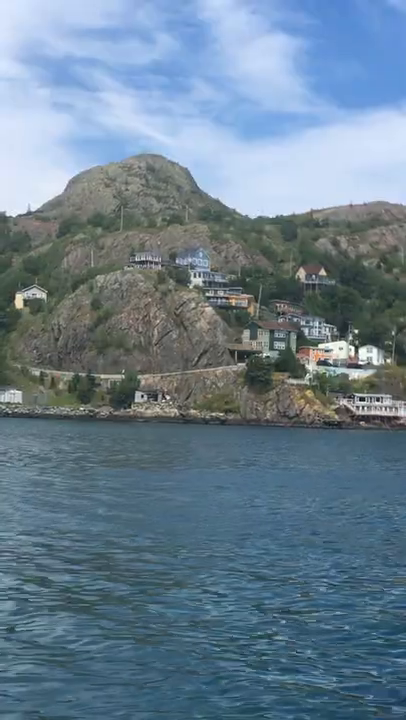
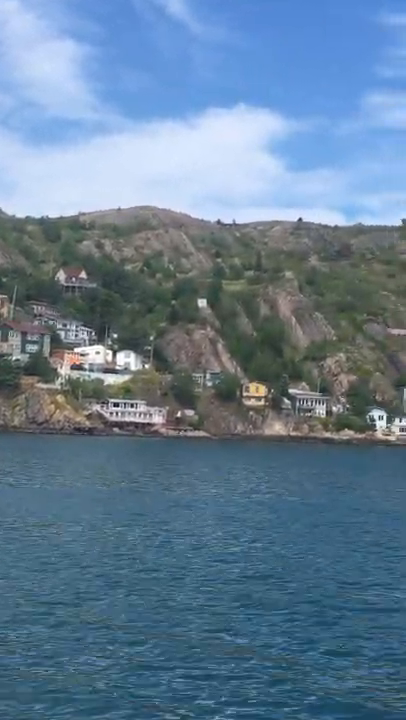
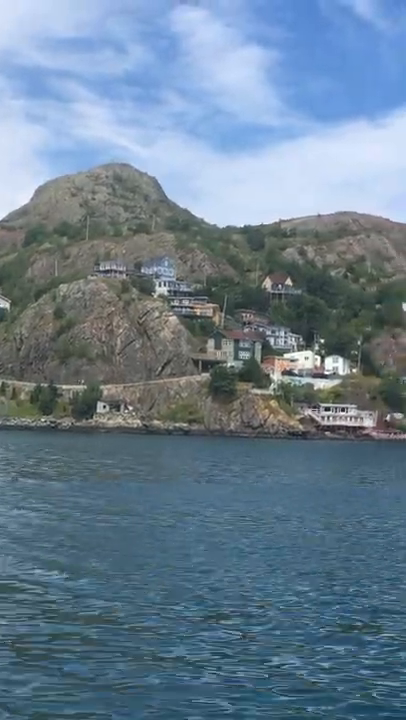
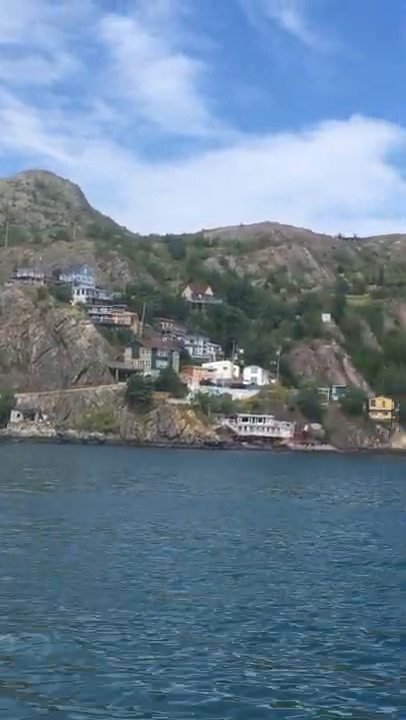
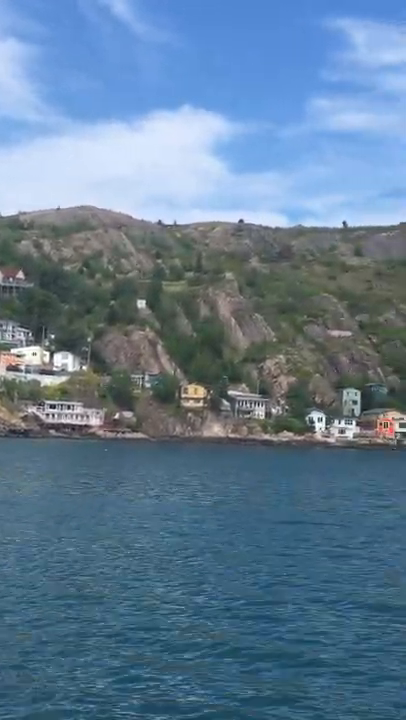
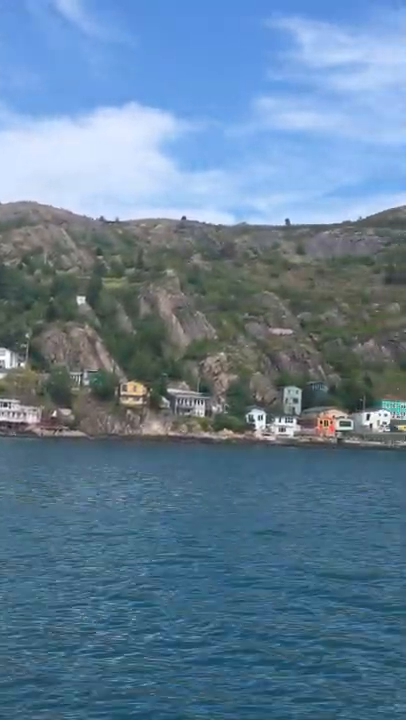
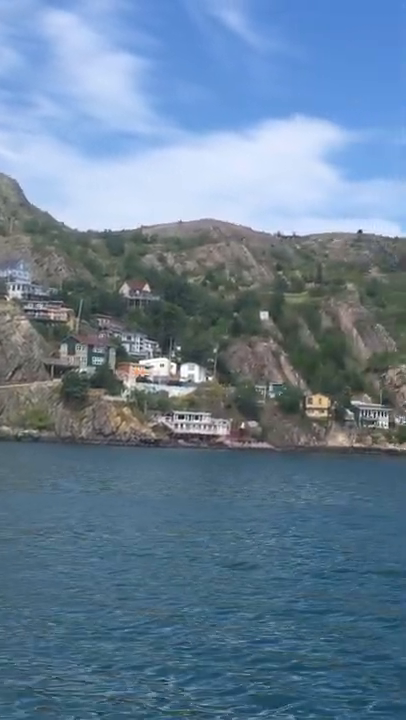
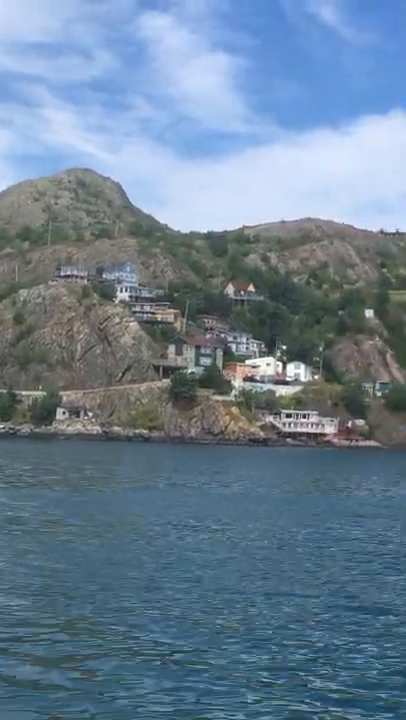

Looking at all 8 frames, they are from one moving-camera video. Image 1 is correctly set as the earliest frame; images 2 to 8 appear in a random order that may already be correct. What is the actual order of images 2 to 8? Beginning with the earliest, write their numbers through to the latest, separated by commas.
3, 8, 4, 7, 2, 5, 6
